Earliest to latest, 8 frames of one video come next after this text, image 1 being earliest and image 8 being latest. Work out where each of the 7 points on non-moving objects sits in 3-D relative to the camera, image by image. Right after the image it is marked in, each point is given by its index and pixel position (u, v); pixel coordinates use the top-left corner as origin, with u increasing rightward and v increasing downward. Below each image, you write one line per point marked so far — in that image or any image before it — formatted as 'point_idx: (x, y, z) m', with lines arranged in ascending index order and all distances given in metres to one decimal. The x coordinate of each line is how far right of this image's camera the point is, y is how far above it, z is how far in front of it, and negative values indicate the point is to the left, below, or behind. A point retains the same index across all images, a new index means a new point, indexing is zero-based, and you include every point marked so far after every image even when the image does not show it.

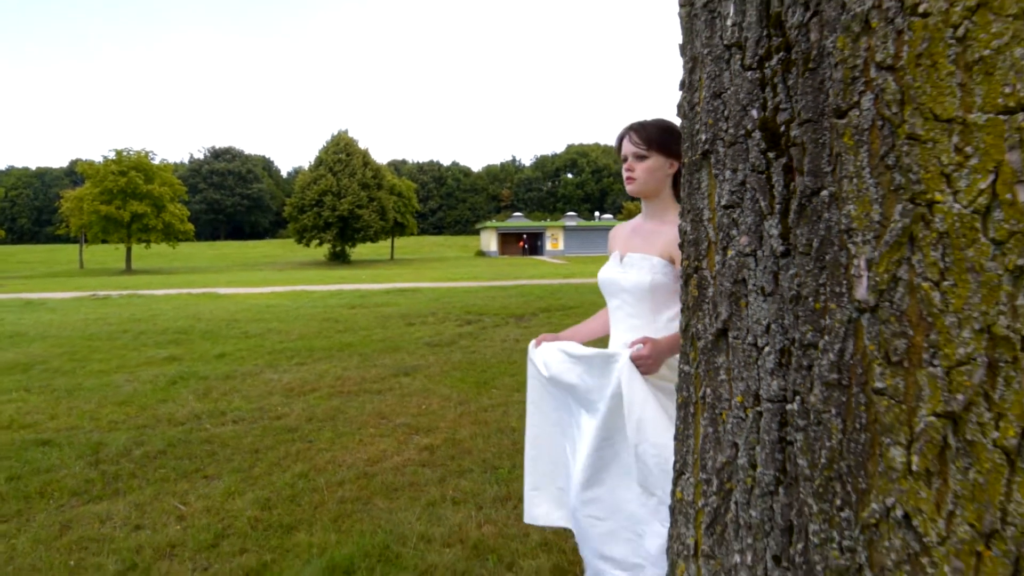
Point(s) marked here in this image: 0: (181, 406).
0: (-3.3, -1.2, +7.3) m
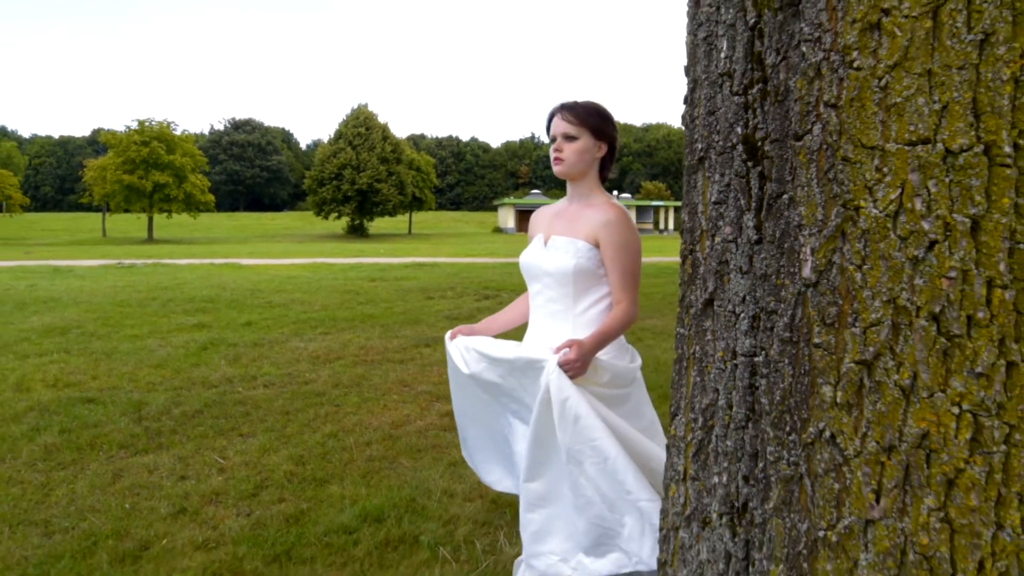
0: (-3.1, -0.9, +7.7) m
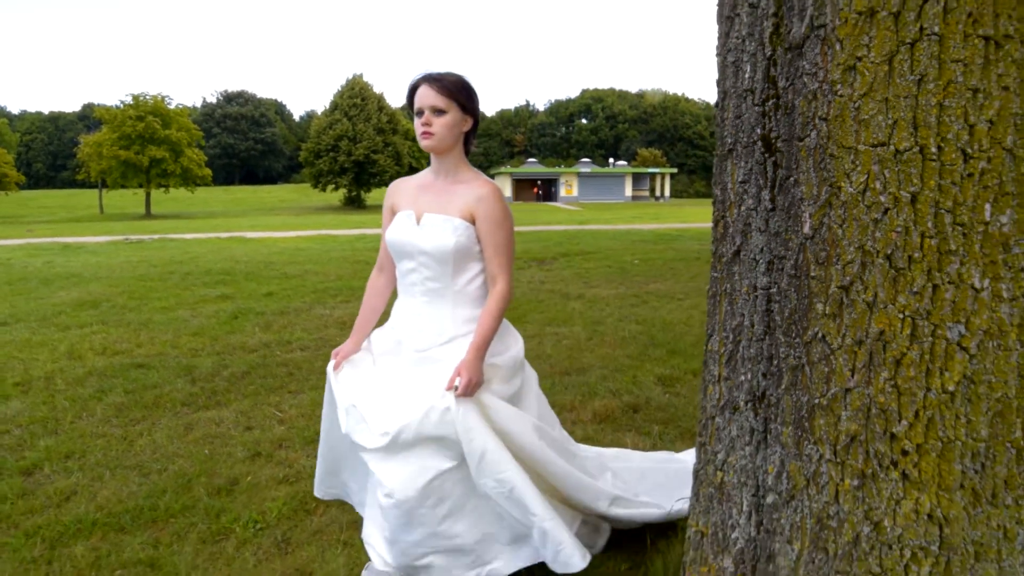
0: (-2.9, -0.6, +8.2) m
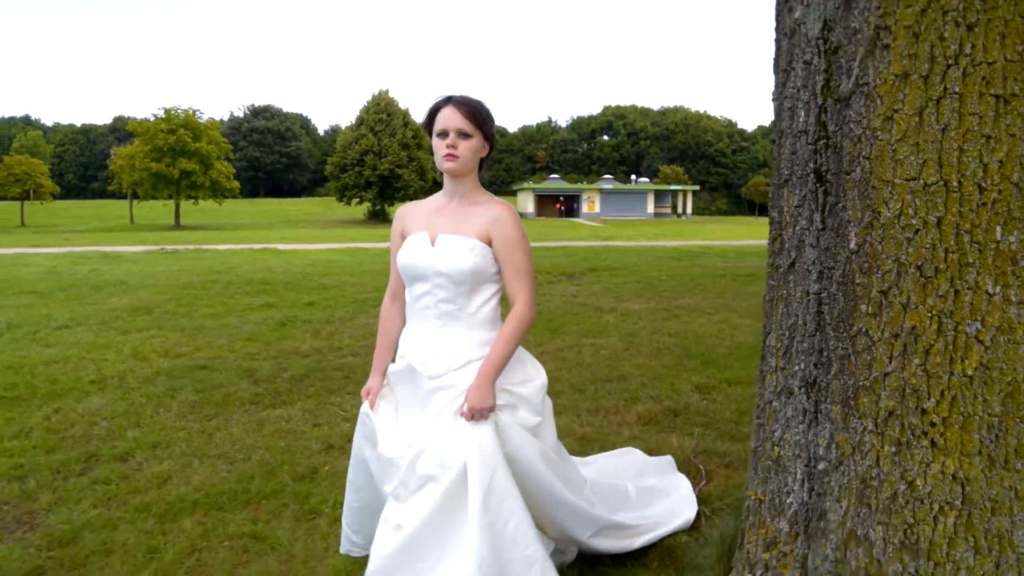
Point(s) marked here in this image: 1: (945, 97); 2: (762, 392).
0: (-2.5, -0.6, +8.7) m
1: (+1.2, +0.5, +2.1) m
2: (+0.9, -0.4, +2.6) m
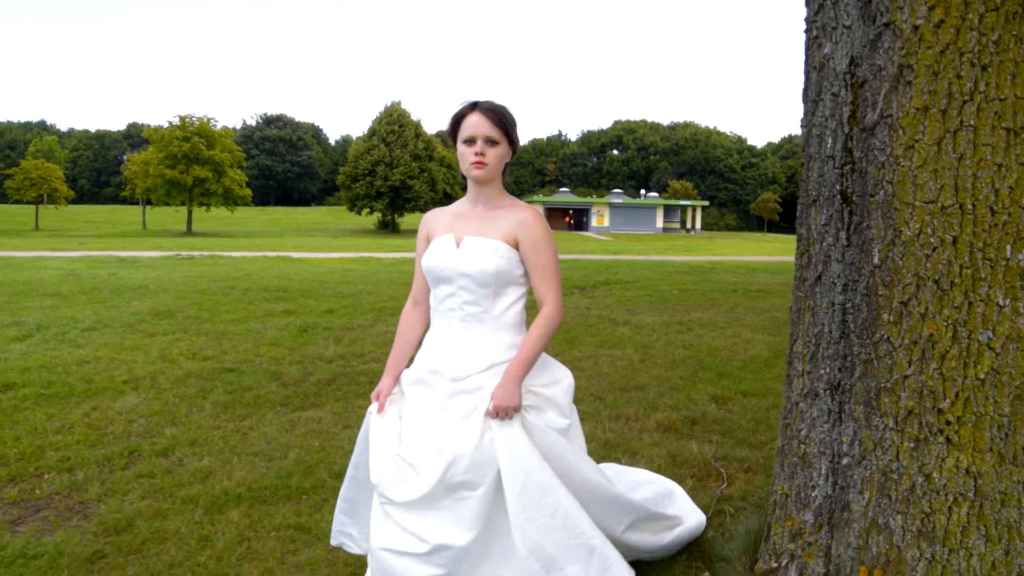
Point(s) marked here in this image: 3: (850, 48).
0: (-2.3, -0.7, +8.9) m
1: (+1.4, +0.5, +2.3) m
2: (+1.1, -0.4, +2.8) m
3: (+1.2, +0.8, +2.5) m
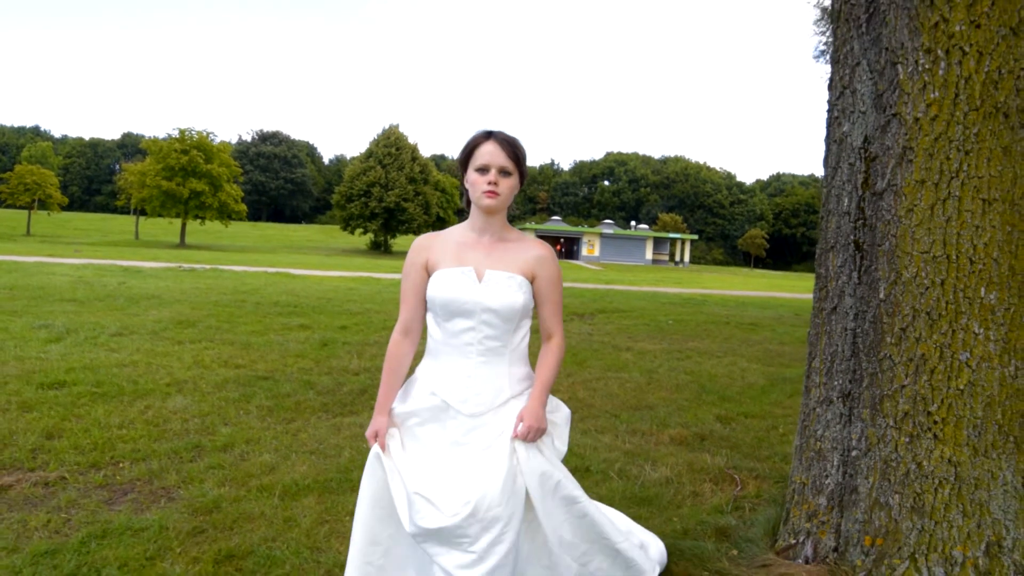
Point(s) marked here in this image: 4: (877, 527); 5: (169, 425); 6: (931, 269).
0: (-2.1, -0.9, +9.4) m
1: (+1.7, +0.4, +2.9) m
2: (+1.4, -0.5, +3.4) m
3: (+1.5, +0.7, +3.1) m
4: (+1.5, -1.0, +3.0) m
5: (-2.9, -1.2, +6.2) m
6: (+1.7, +0.1, +3.0) m
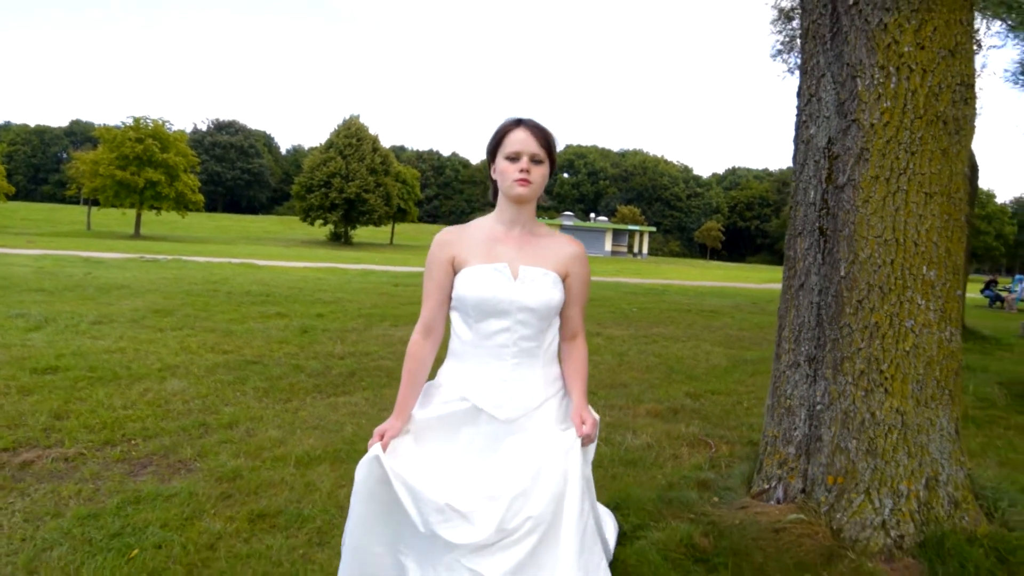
0: (-2.4, -0.8, +9.7) m
1: (+1.8, +0.5, +3.5) m
2: (+1.4, -0.4, +3.9) m
3: (+1.6, +0.8, +3.6) m
4: (+1.6, -0.9, +3.6) m
5: (-3.0, -1.0, +6.5) m
6: (+1.8, +0.2, +3.5) m
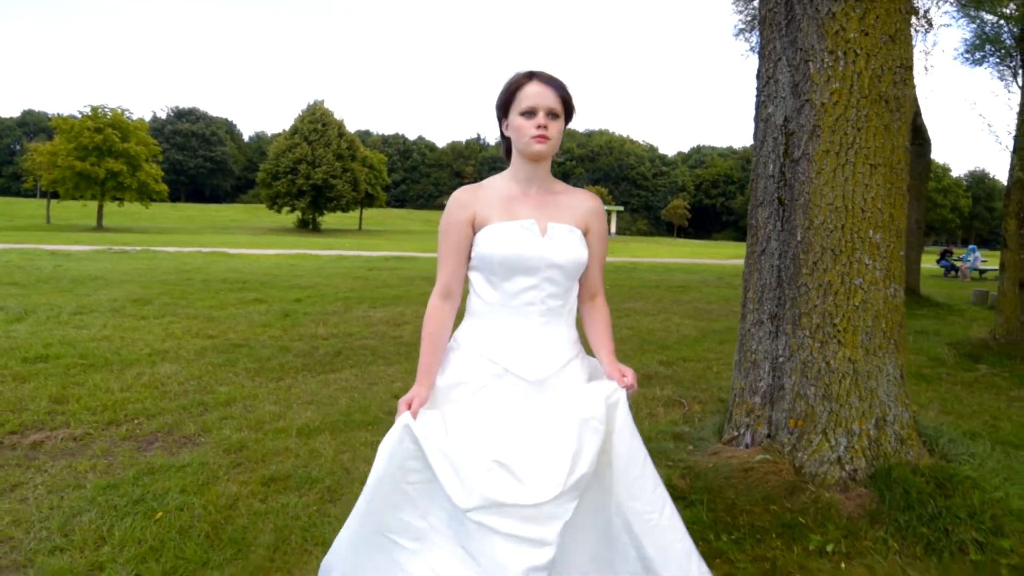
0: (-2.7, -0.6, +10.0) m
1: (+1.7, +0.7, +3.8) m
2: (+1.3, -0.2, +4.3) m
3: (+1.5, +1.0, +4.0) m
4: (+1.5, -0.7, +4.0) m
5: (-3.1, -0.9, +6.7) m
6: (+1.7, +0.4, +3.9) m
